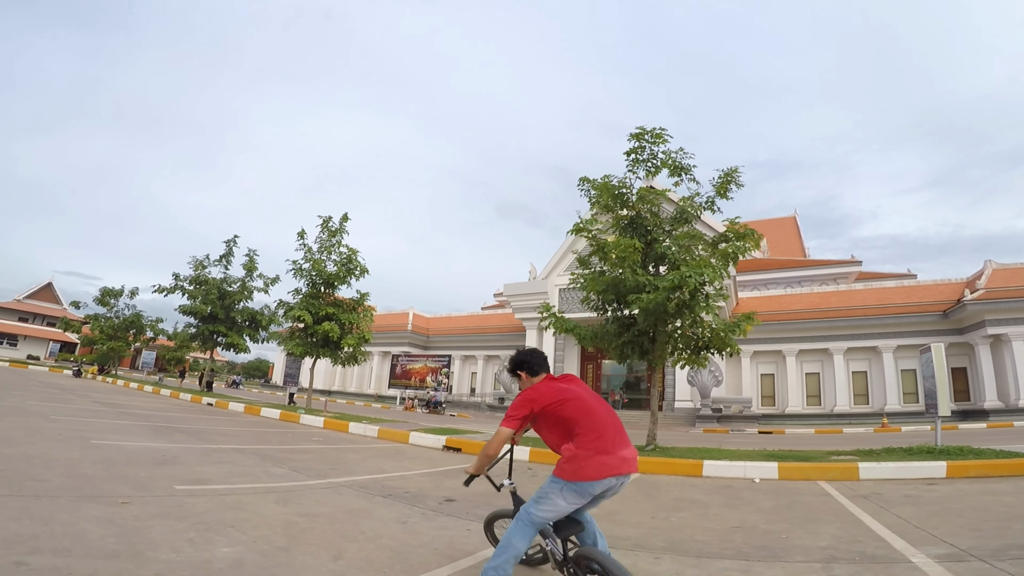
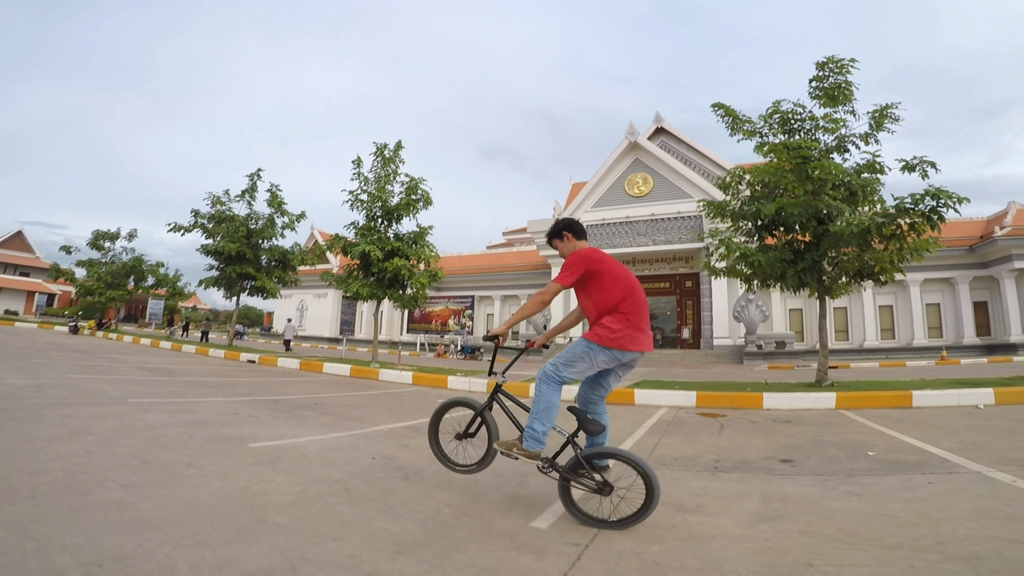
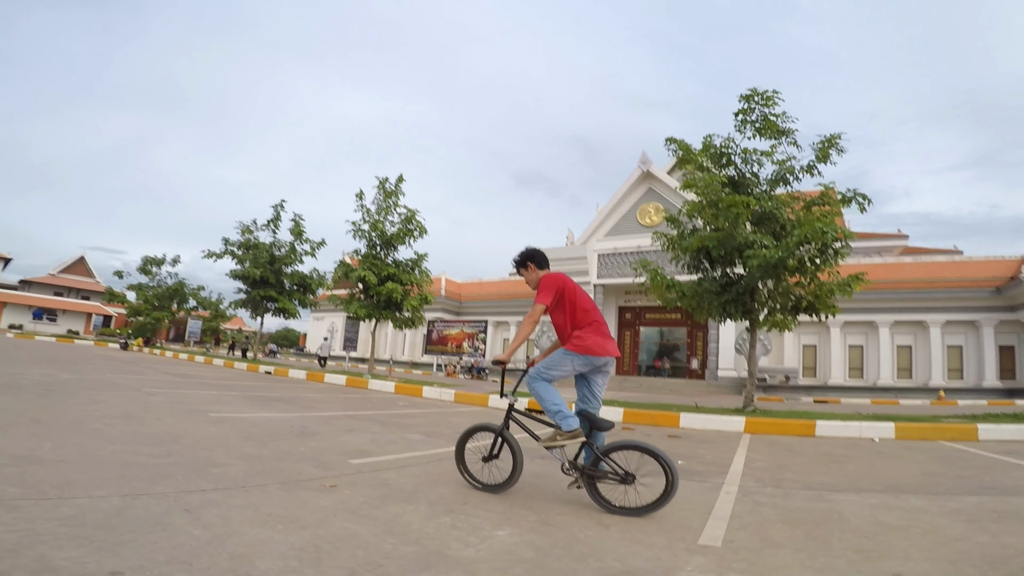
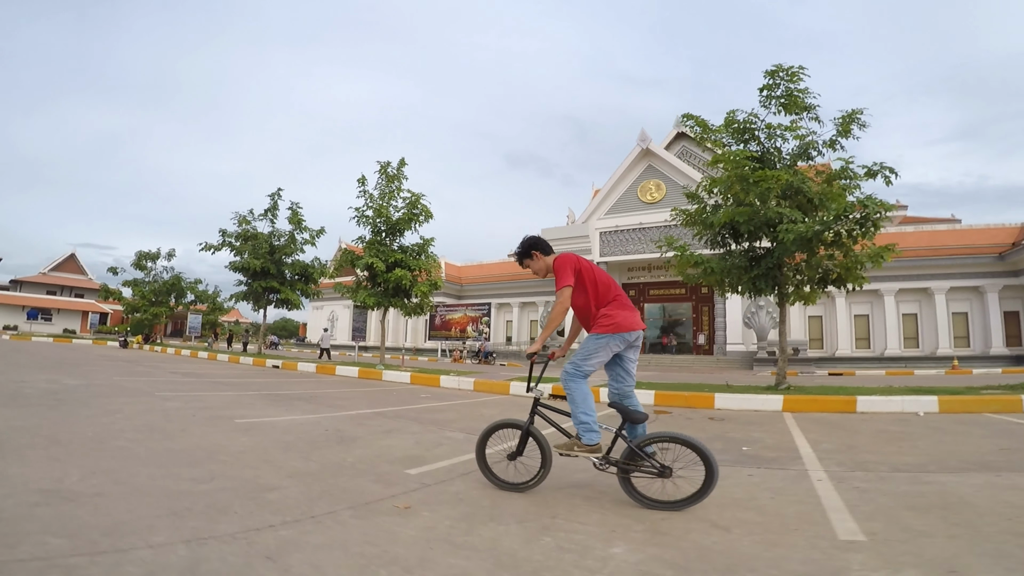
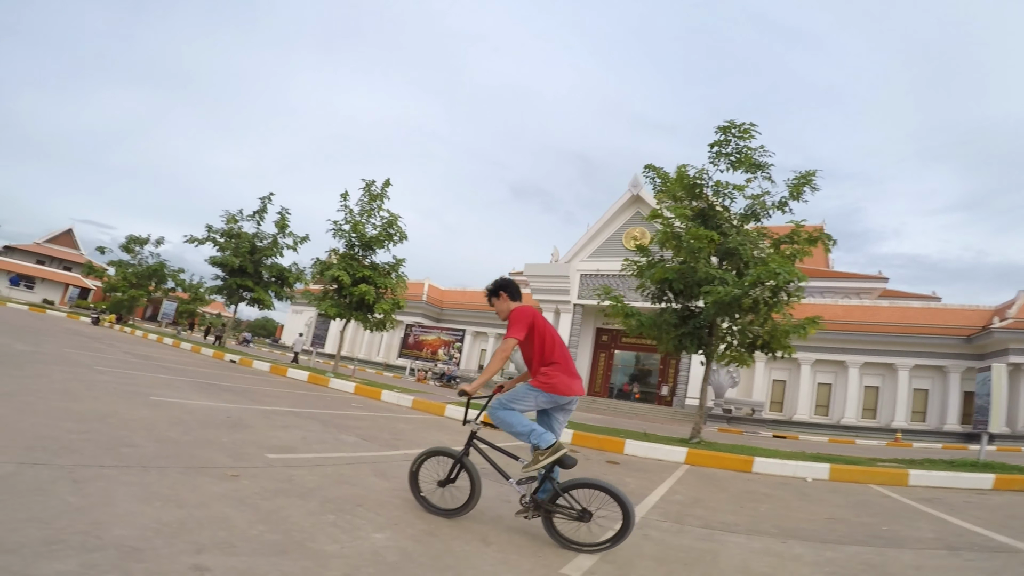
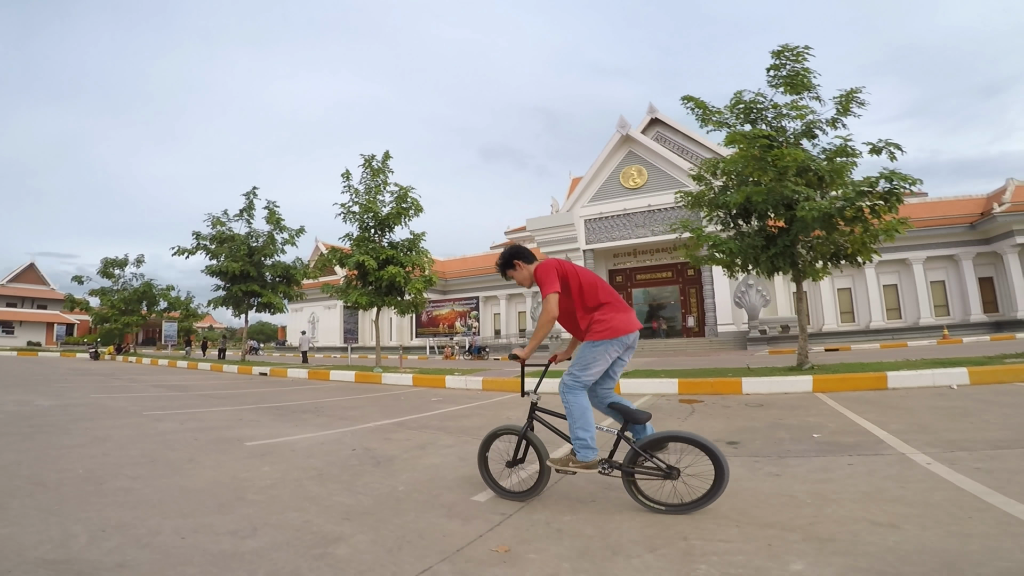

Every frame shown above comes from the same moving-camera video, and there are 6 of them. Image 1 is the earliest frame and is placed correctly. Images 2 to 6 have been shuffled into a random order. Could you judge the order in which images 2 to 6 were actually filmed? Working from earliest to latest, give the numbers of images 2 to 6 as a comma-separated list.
5, 3, 4, 6, 2
